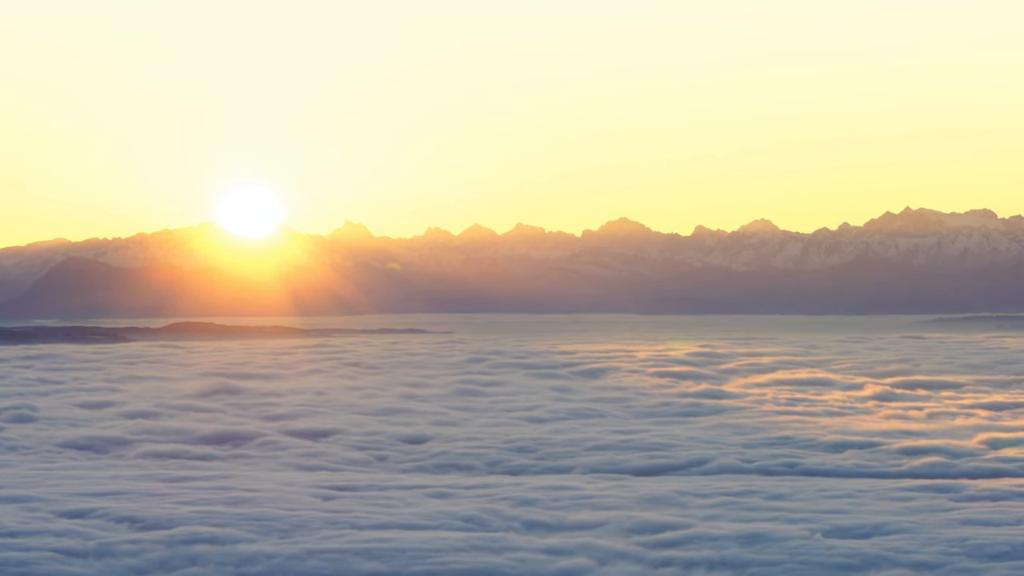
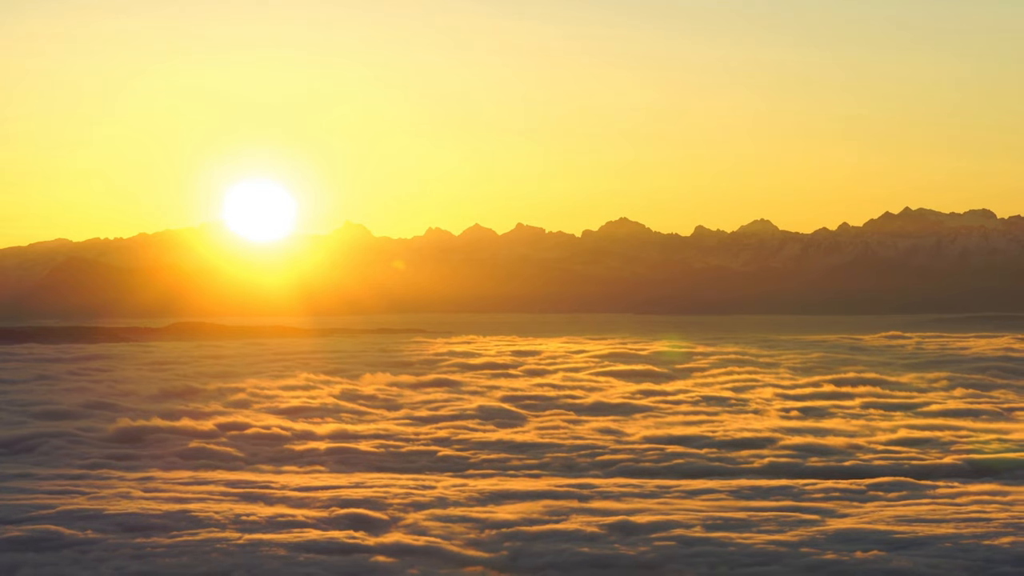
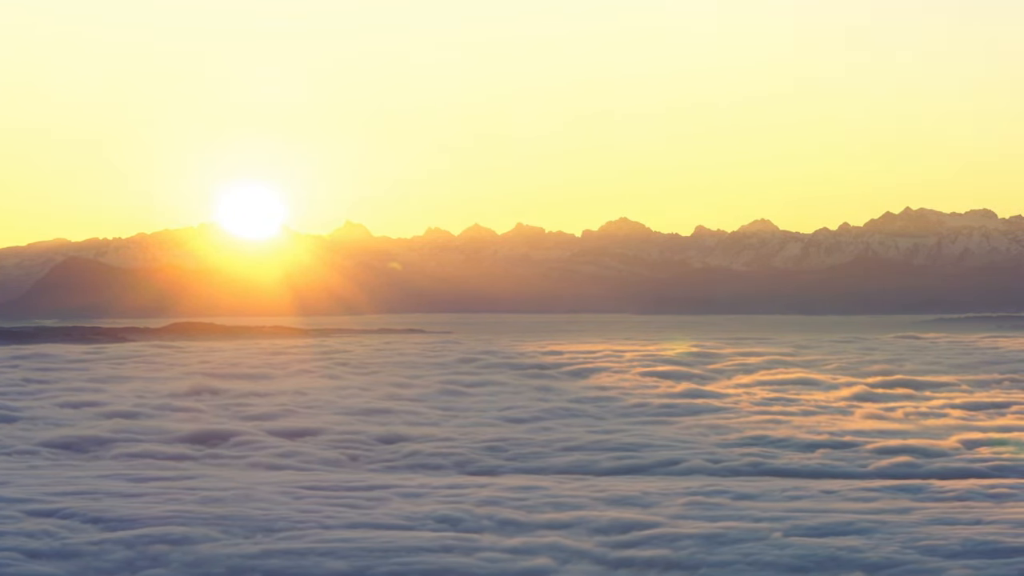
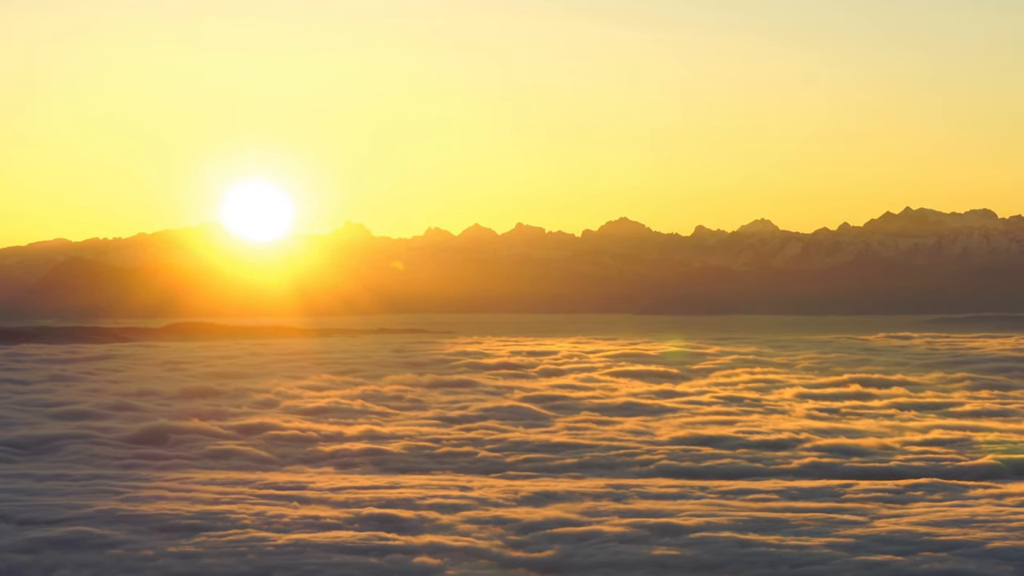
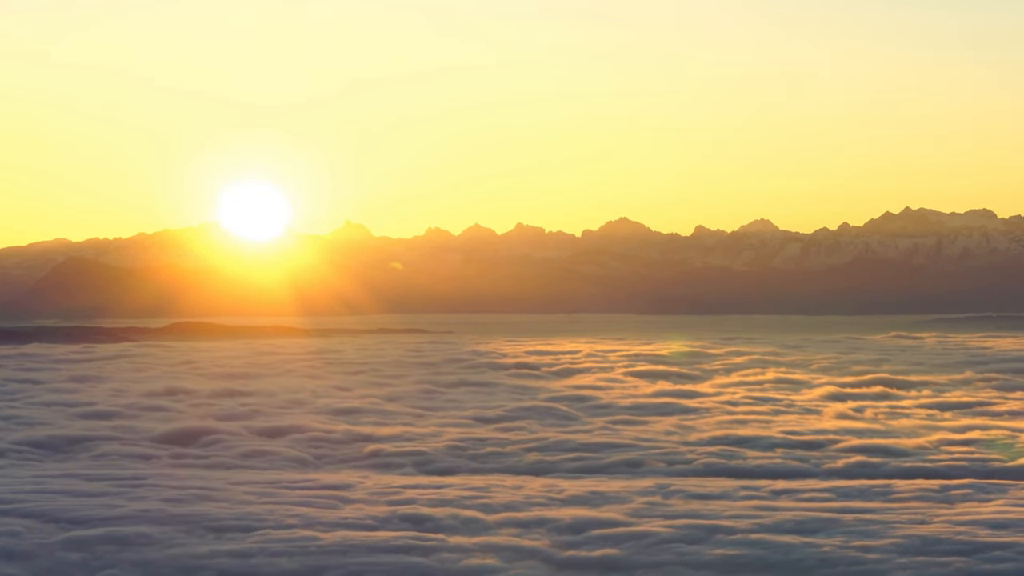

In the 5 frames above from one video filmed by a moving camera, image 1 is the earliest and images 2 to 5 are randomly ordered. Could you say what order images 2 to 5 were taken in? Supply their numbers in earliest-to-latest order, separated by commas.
3, 5, 4, 2
